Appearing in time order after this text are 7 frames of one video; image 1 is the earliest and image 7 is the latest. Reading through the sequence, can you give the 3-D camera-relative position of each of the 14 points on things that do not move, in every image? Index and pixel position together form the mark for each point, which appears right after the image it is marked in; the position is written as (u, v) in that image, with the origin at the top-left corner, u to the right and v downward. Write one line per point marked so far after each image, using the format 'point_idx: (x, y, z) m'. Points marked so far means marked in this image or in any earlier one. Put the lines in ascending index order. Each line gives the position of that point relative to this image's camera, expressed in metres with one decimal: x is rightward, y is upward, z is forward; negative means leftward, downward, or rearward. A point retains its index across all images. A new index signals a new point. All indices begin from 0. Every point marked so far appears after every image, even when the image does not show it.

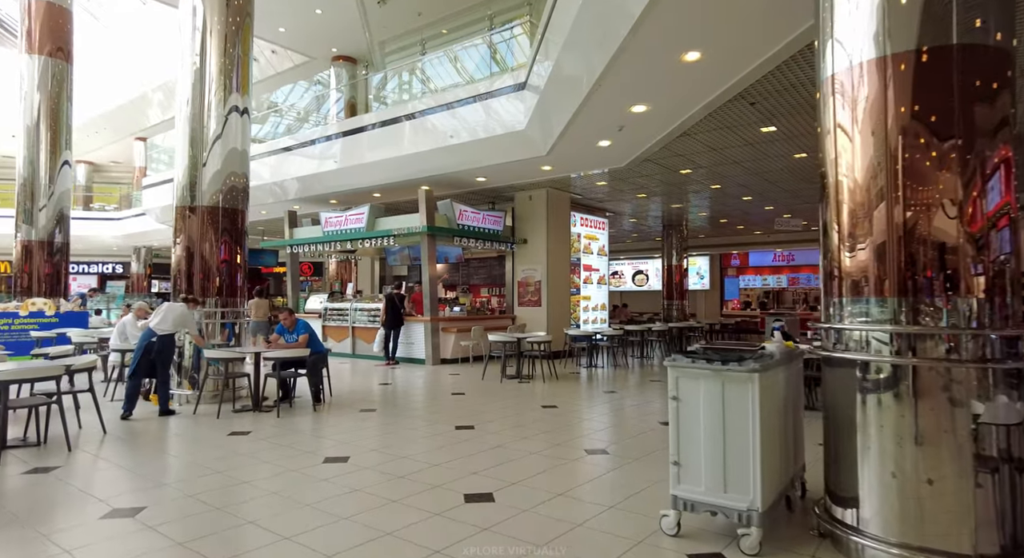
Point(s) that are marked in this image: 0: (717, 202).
0: (+4.4, +1.6, +13.5) m
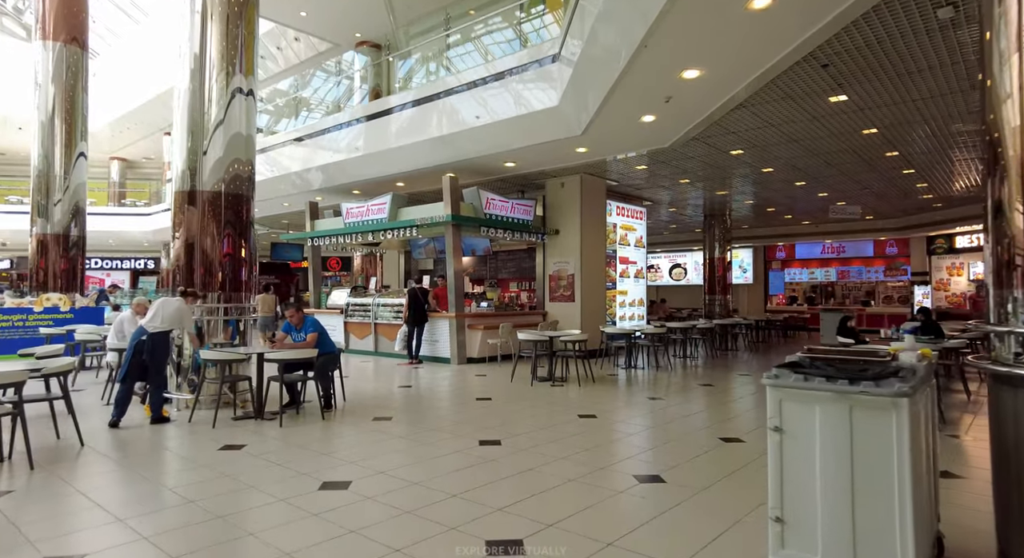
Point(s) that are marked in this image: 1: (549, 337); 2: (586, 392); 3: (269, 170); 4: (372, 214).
0: (+5.1, +1.8, +12.5) m
1: (+0.5, -0.7, +7.6) m
2: (+0.9, -1.3, +7.2) m
3: (-4.9, +2.2, +12.6) m
4: (-2.4, +1.2, +10.7) m
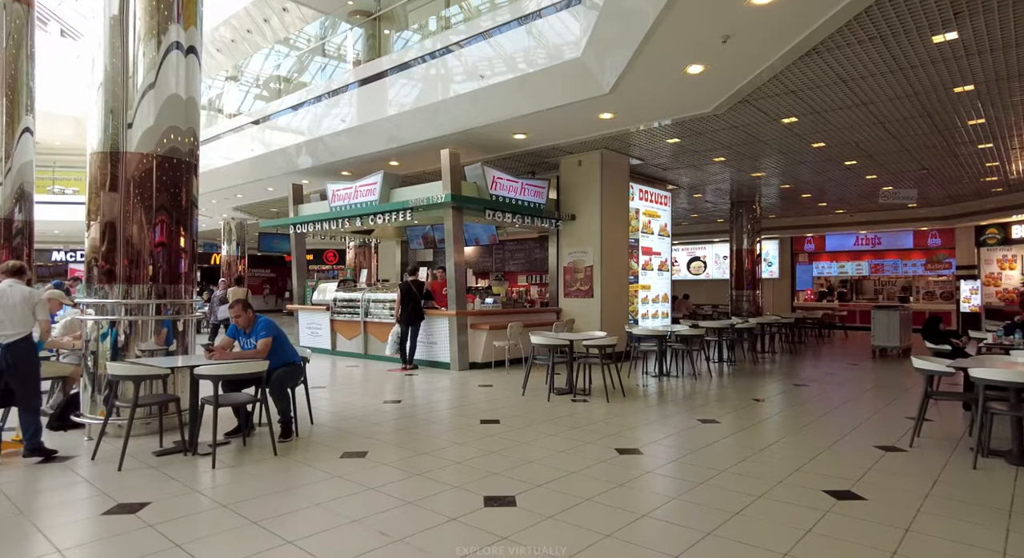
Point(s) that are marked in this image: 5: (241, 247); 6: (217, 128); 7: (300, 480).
0: (+5.2, +1.9, +11.1) m
1: (+0.6, -0.6, +6.3) m
2: (+1.0, -1.2, +5.9) m
3: (-4.7, +2.4, +11.3) m
4: (-2.3, +1.3, +9.4) m
5: (-8.5, +1.0, +19.2) m
6: (-5.9, +3.1, +12.4) m
7: (-1.2, -1.2, +3.6) m
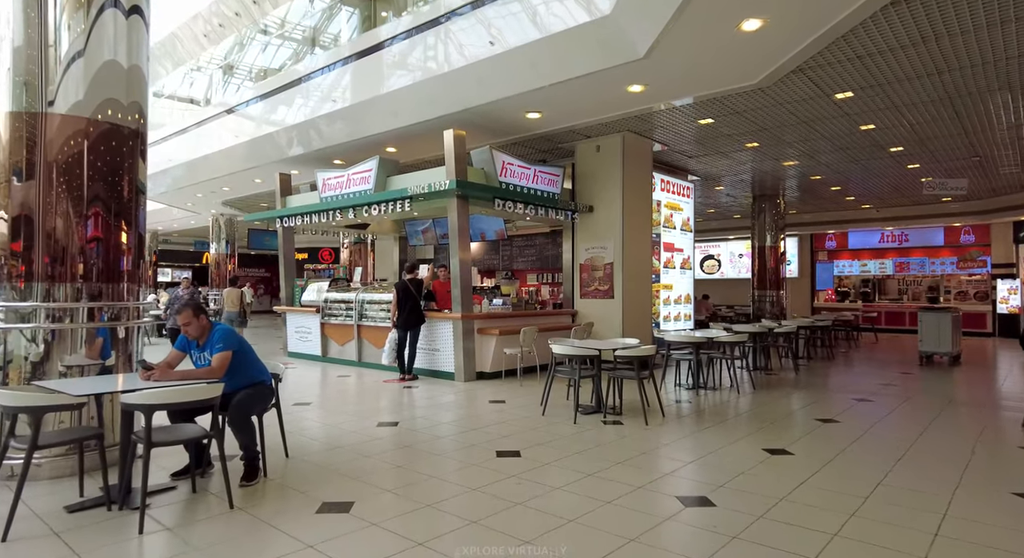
0: (+5.4, +1.9, +10.1) m
1: (+0.7, -0.6, +5.3) m
2: (+1.1, -1.2, +4.9) m
3: (-4.6, +2.4, +10.3) m
4: (-2.2, +1.3, +8.4) m
5: (-8.3, +1.0, +18.2) m
6: (-5.7, +3.1, +11.4) m
7: (-1.1, -1.2, +2.6) m
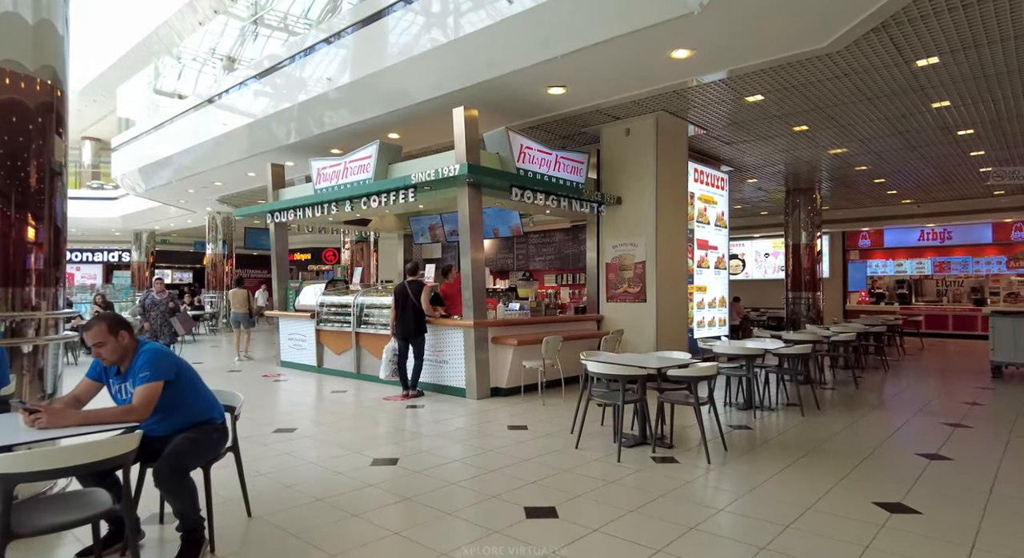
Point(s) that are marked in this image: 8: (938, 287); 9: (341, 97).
0: (+5.6, +1.9, +9.1) m
1: (+0.9, -0.6, +4.3) m
2: (+1.3, -1.2, +3.9) m
3: (-4.3, +2.4, +9.4) m
4: (-1.9, +1.3, +7.5) m
5: (-8.0, +0.9, +17.3) m
6: (-5.5, +3.0, +10.5) m
7: (-0.9, -1.2, +1.7) m
8: (+10.5, -0.2, +15.1) m
9: (-2.0, +2.2, +7.3) m
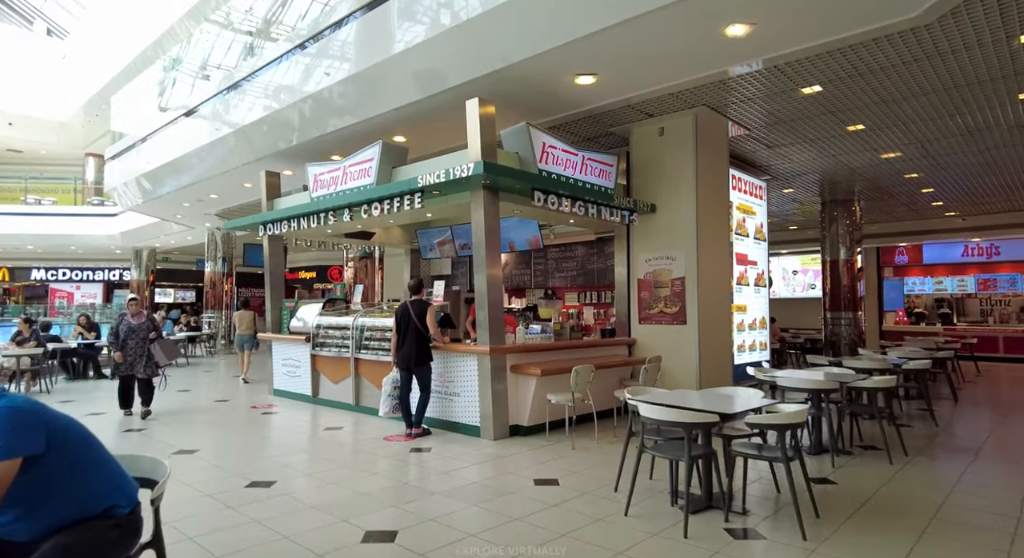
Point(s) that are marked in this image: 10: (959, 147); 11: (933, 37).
0: (+5.8, +1.7, +8.1) m
1: (+1.1, -0.7, +3.4) m
2: (+1.5, -1.3, +3.0) m
3: (-4.1, +2.1, +8.6) m
4: (-1.7, +1.1, +6.6) m
5: (-7.6, +0.4, +16.6) m
6: (-5.2, +2.7, +9.8) m
7: (-0.8, -1.2, +0.8) m
8: (+10.8, -0.6, +14.1) m
9: (-1.8, +2.0, +6.5) m
10: (+5.7, +1.7, +7.9) m
11: (+3.3, +1.9, +4.9) m
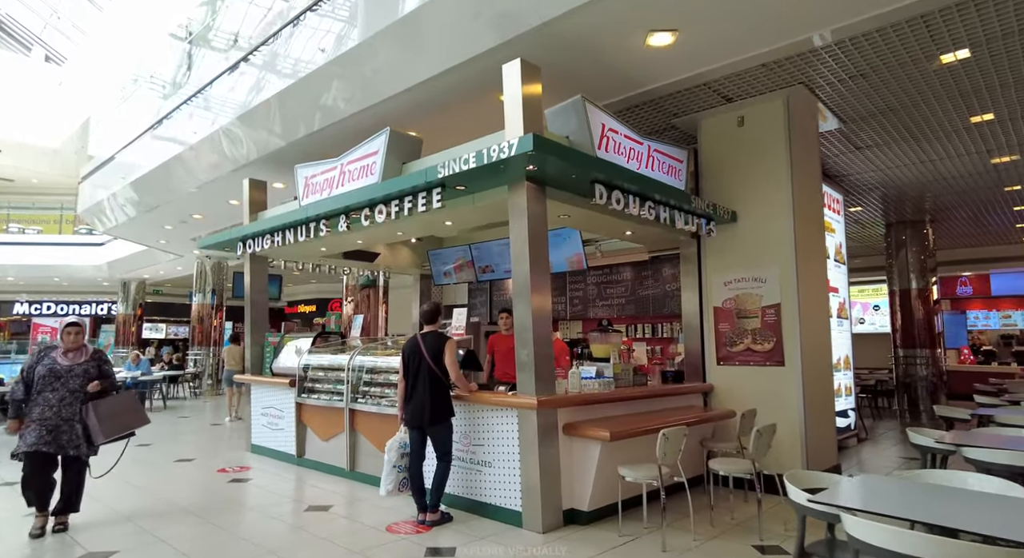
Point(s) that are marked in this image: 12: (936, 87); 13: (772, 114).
0: (+6.2, +1.3, +6.7) m
1: (+1.4, -0.8, +1.9) m
2: (+1.8, -1.3, +1.4) m
3: (-3.7, +1.8, +7.3) m
4: (-1.4, +0.8, +5.2) m
5: (-7.2, -0.4, +15.1) m
6: (-4.9, +2.3, +8.5) m
7: (-0.5, -1.1, -0.8) m
8: (+11.2, -1.3, +12.5) m
9: (-1.5, +1.8, +5.2) m
10: (+6.1, +1.4, +6.4) m
11: (+3.7, +1.7, +3.6) m
12: (+3.5, +1.6, +5.0) m
13: (+2.2, +1.4, +5.1) m
